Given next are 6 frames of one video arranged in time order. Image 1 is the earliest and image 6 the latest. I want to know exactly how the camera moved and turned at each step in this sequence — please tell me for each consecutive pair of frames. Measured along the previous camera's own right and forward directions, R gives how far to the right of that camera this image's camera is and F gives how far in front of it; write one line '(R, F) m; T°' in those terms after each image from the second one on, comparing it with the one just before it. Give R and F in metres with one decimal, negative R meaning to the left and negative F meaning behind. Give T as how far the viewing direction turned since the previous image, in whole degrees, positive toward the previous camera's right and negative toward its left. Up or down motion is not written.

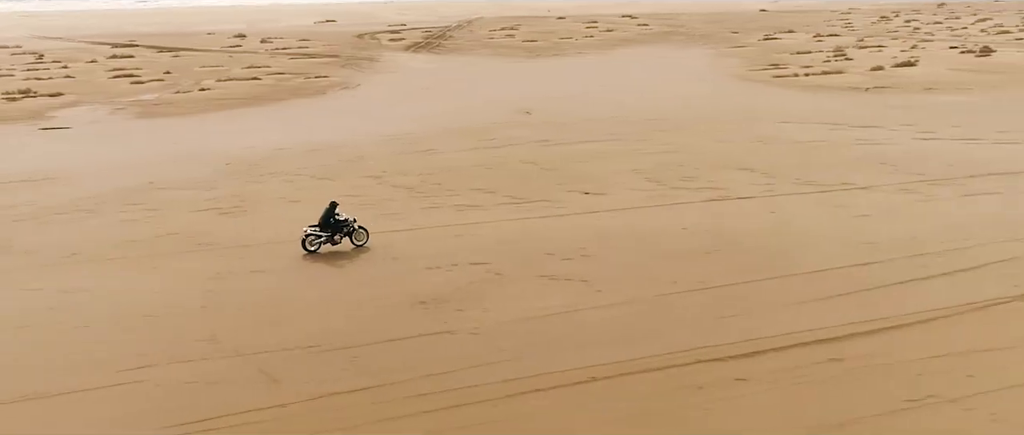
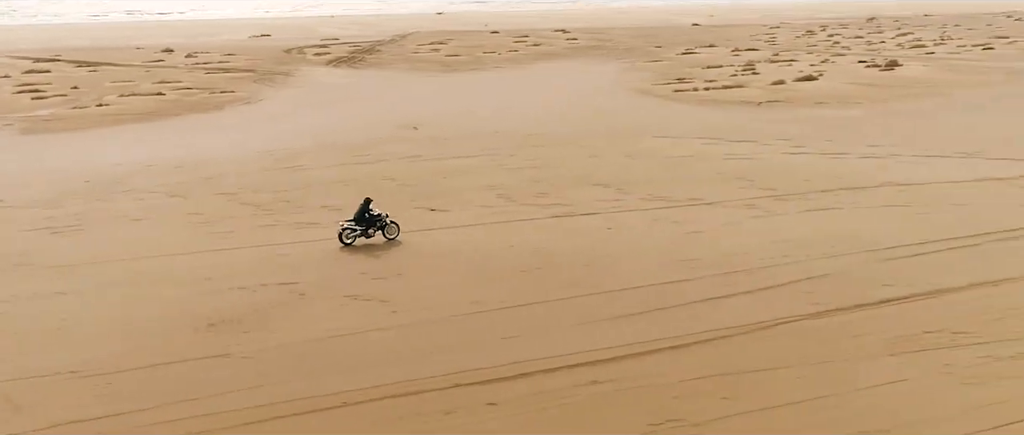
(+0.8, +0.2) m; +2°
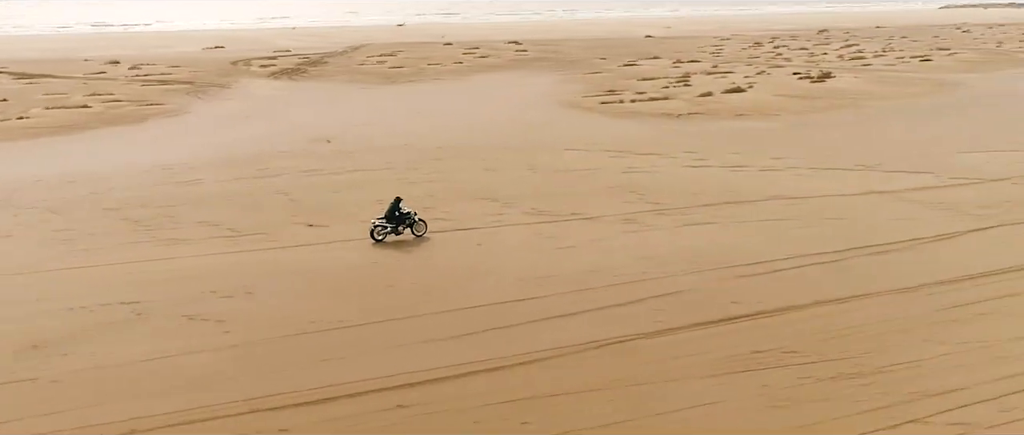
(+0.7, +0.2) m; +2°
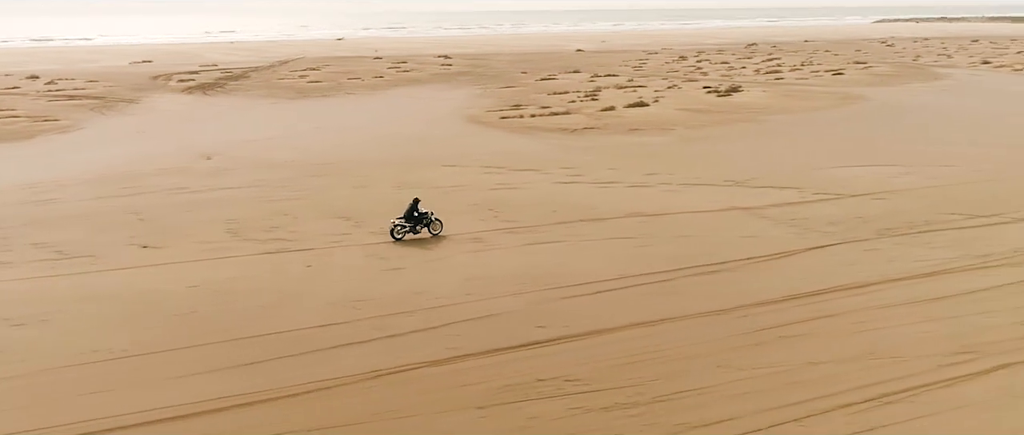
(+0.8, +0.3) m; +3°
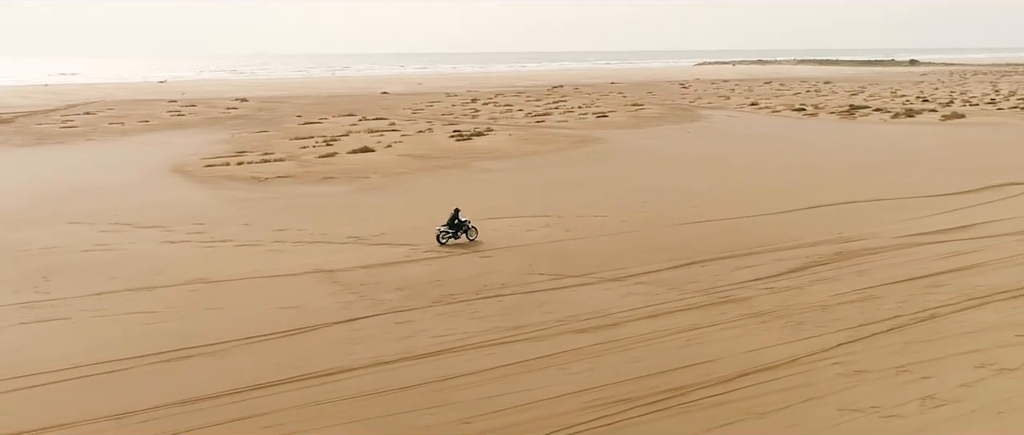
(+2.1, +1.0) m; +8°
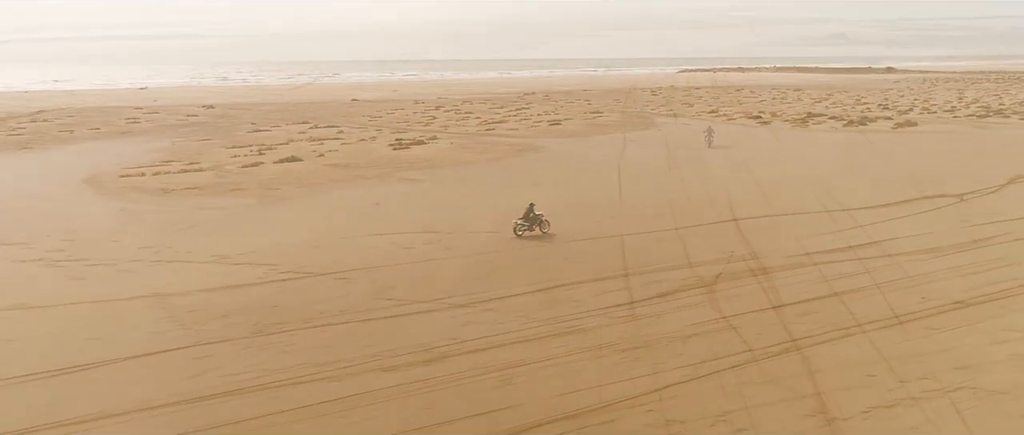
(+0.9, +0.7) m; +1°
